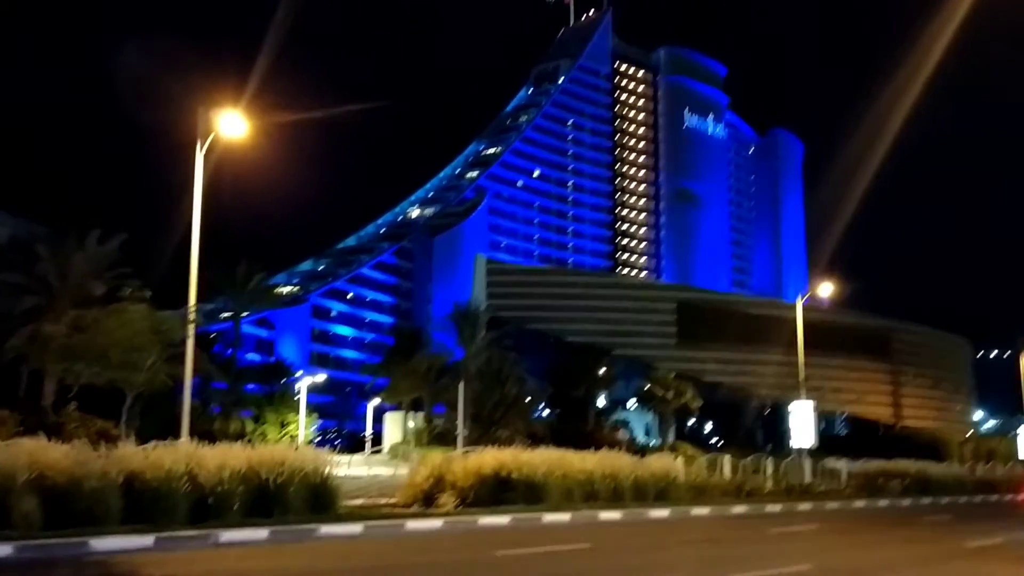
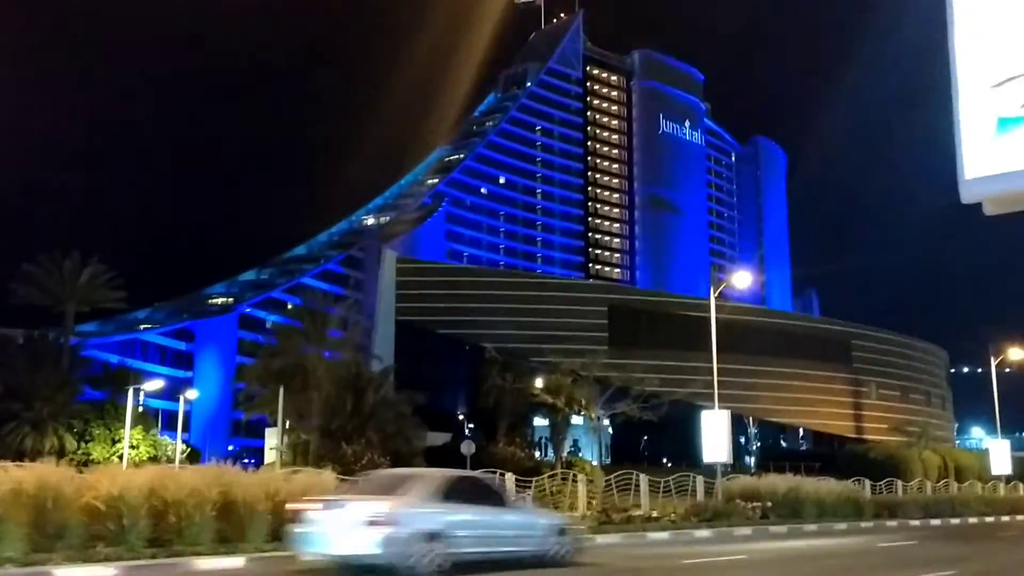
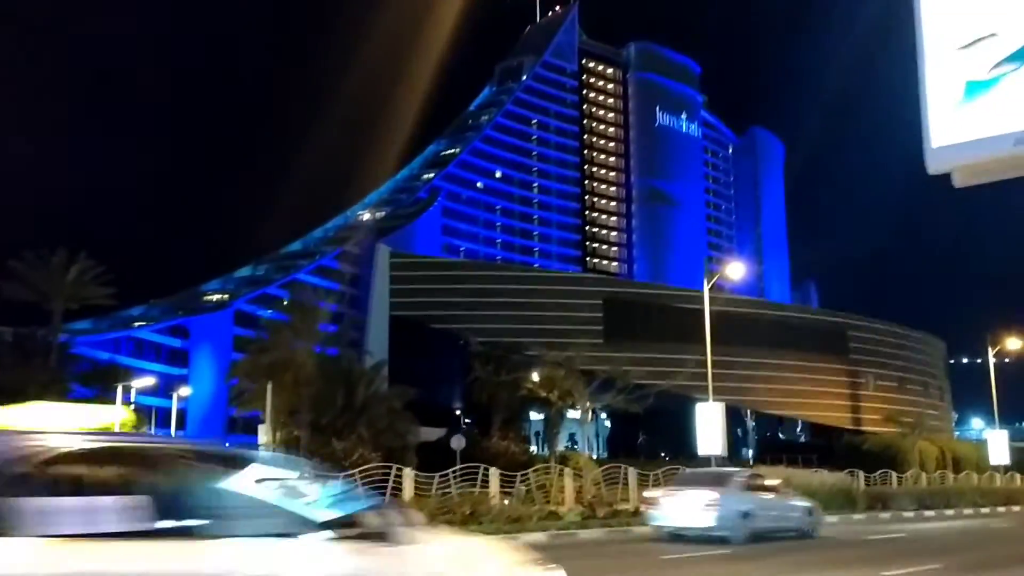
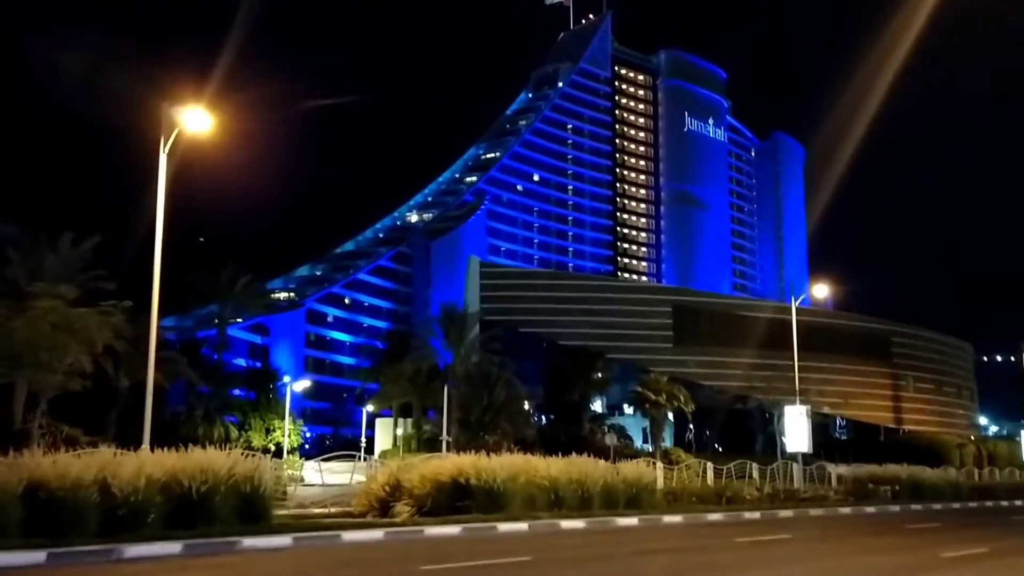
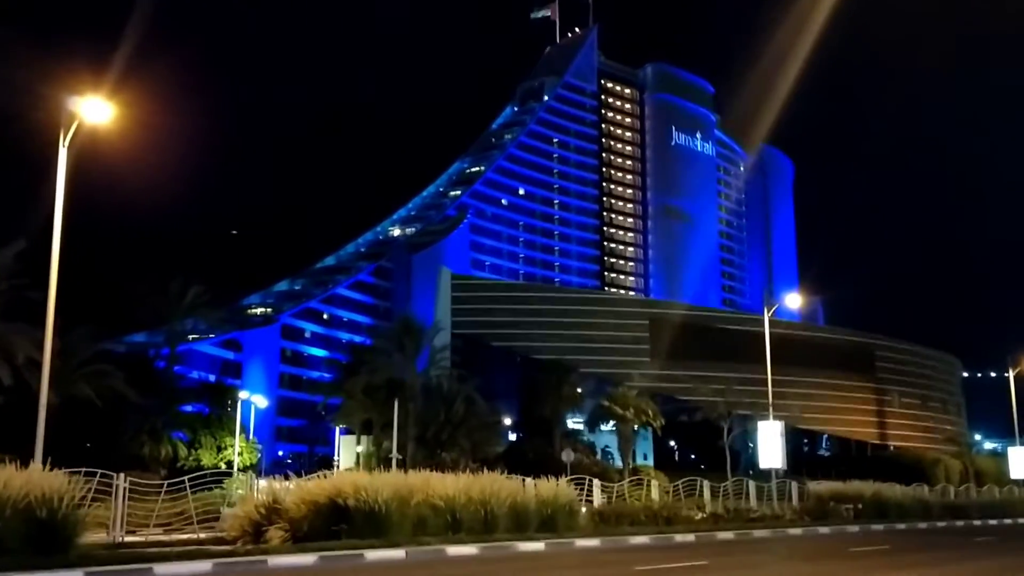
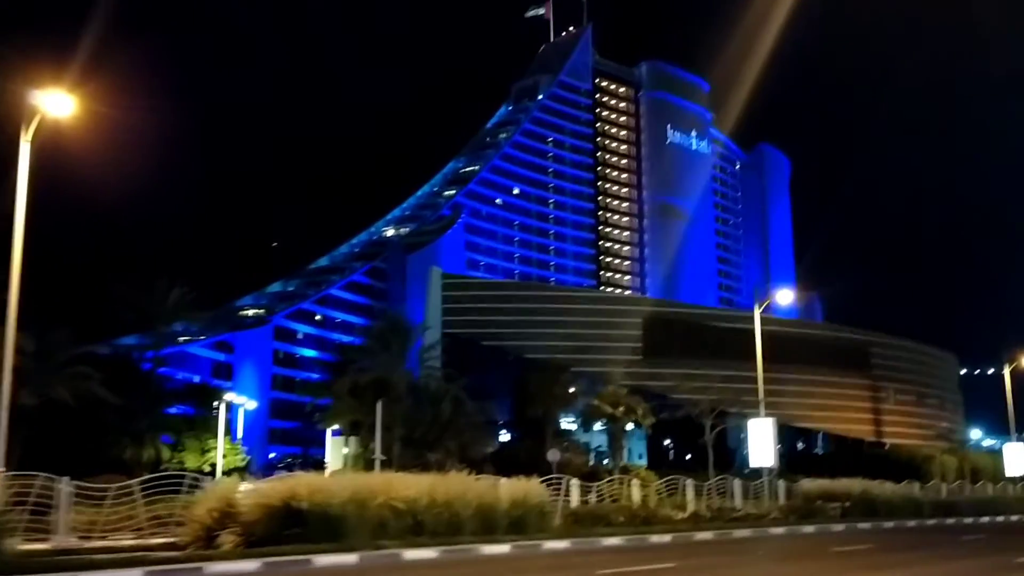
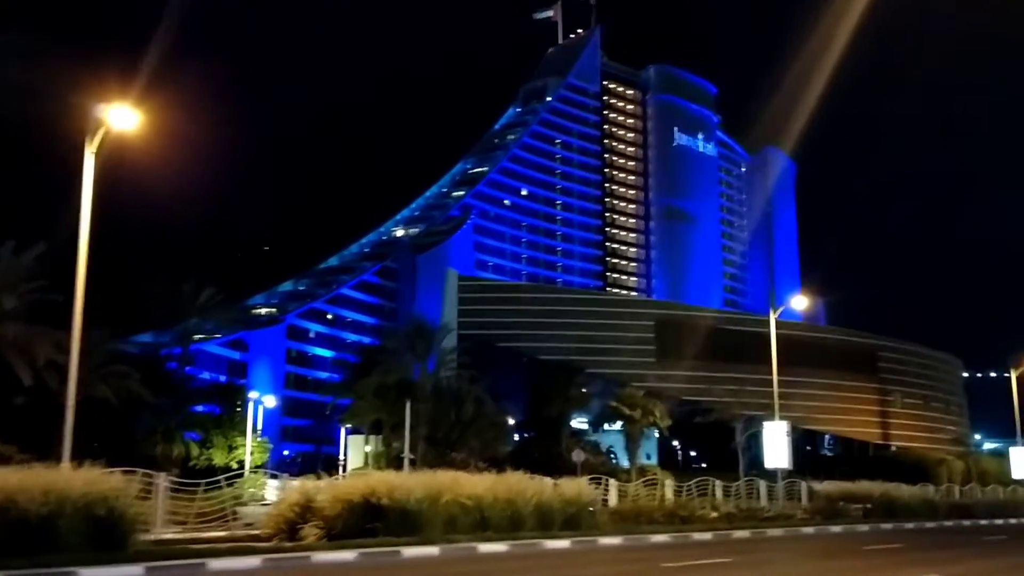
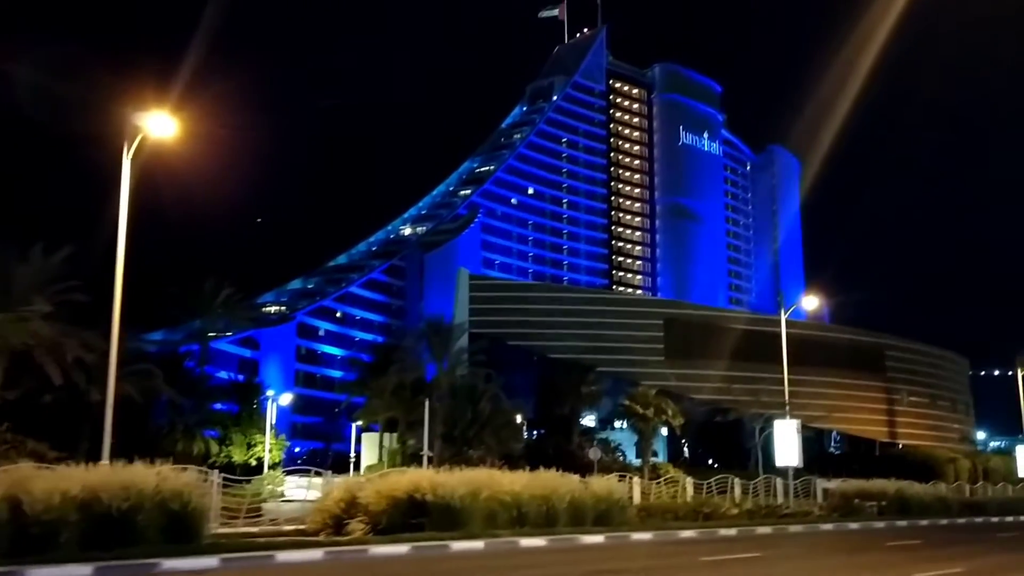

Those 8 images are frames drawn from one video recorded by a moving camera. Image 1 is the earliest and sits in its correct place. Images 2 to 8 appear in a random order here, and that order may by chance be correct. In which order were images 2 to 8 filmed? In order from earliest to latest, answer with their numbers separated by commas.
4, 8, 7, 5, 6, 2, 3
